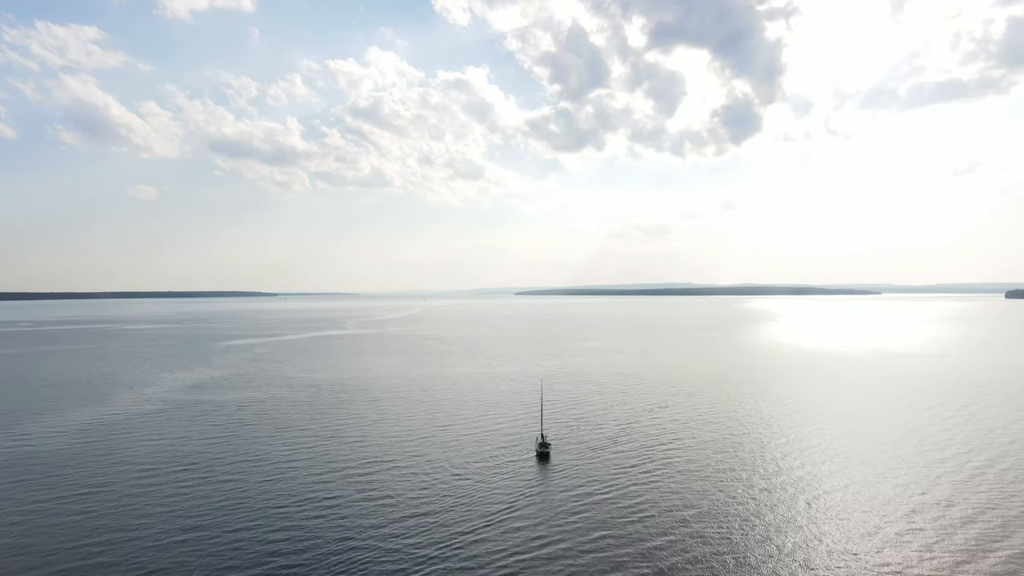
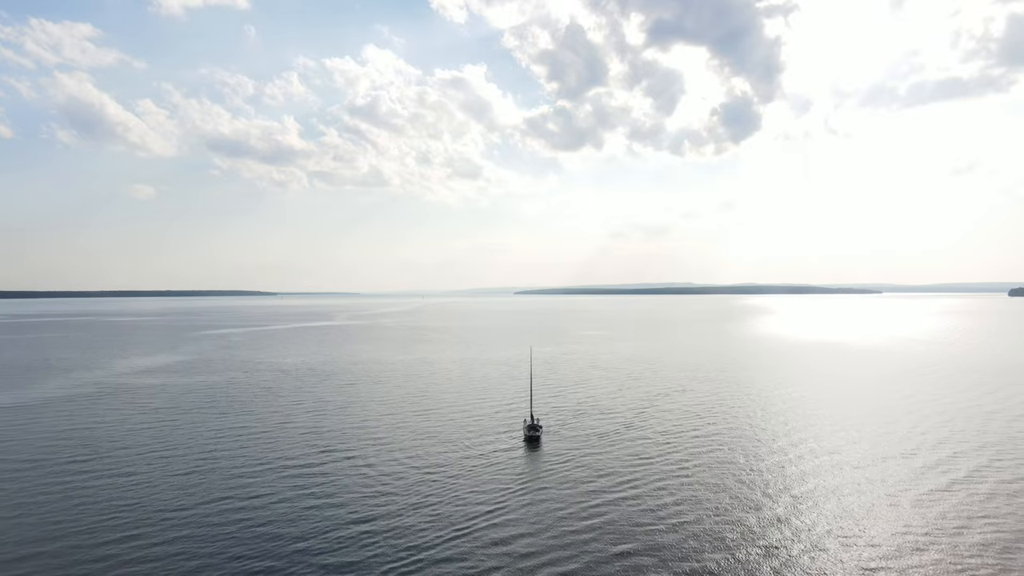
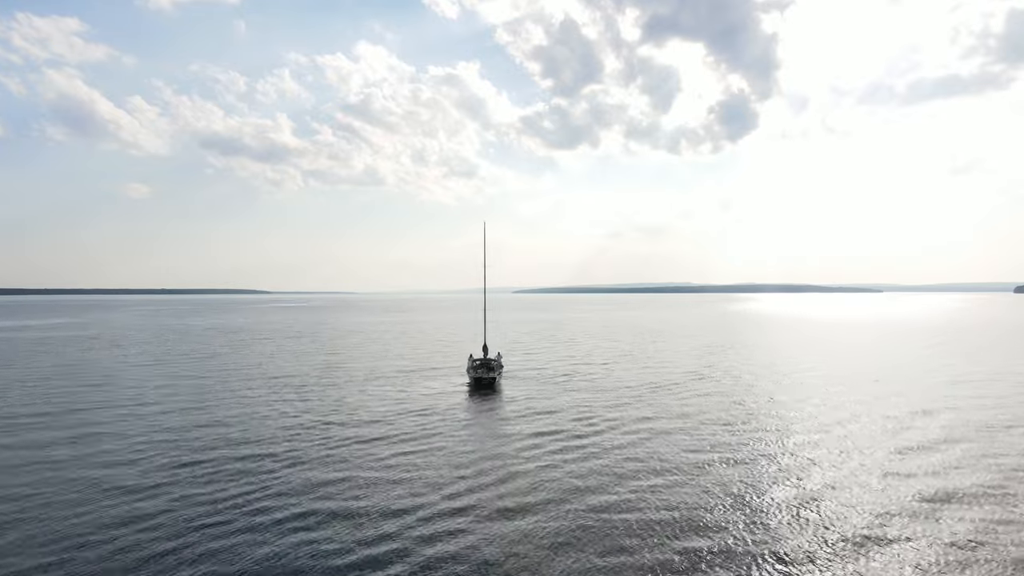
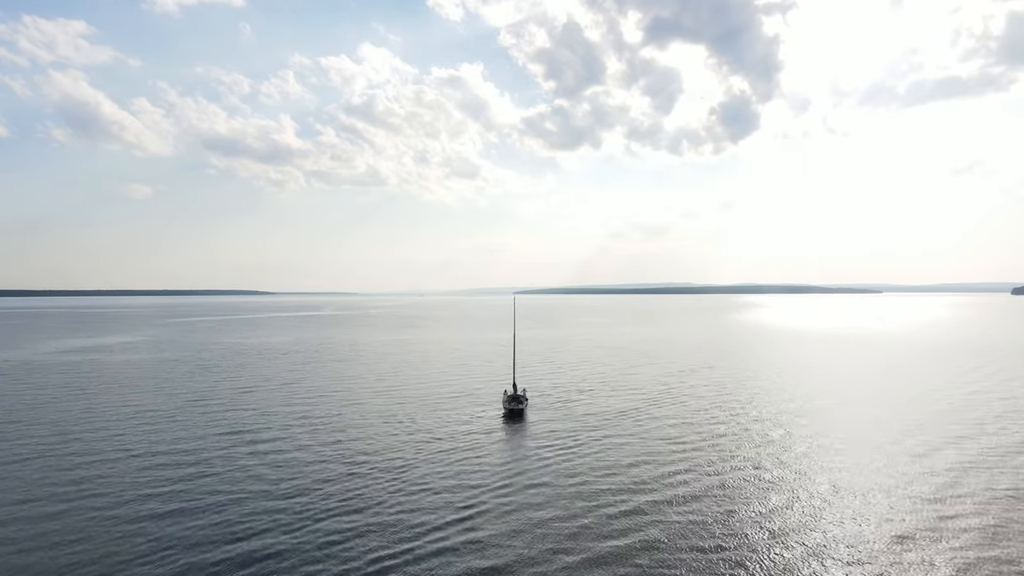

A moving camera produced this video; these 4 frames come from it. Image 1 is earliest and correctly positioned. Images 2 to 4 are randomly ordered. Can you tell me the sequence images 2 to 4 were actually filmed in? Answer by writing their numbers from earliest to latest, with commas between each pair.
2, 4, 3
